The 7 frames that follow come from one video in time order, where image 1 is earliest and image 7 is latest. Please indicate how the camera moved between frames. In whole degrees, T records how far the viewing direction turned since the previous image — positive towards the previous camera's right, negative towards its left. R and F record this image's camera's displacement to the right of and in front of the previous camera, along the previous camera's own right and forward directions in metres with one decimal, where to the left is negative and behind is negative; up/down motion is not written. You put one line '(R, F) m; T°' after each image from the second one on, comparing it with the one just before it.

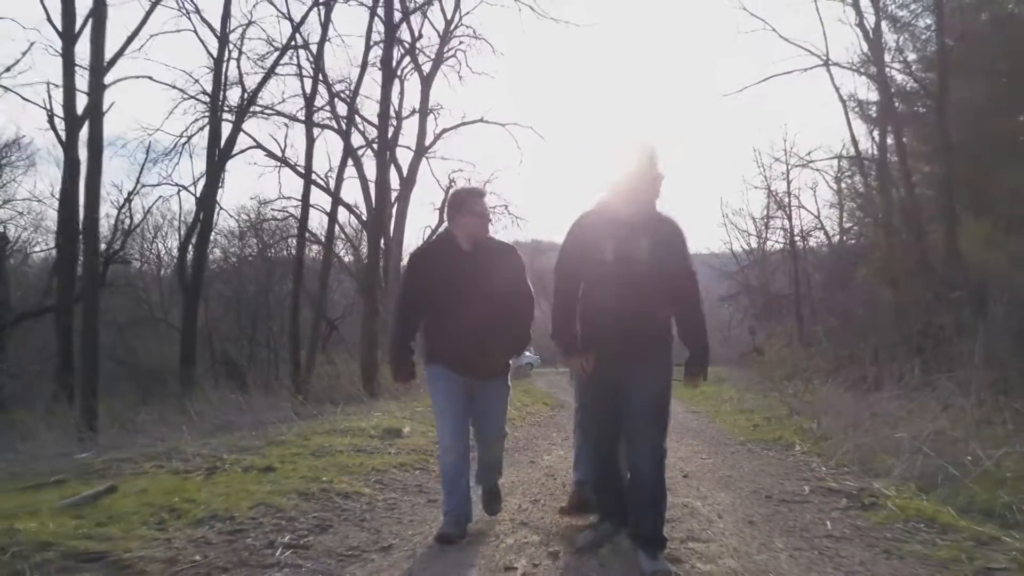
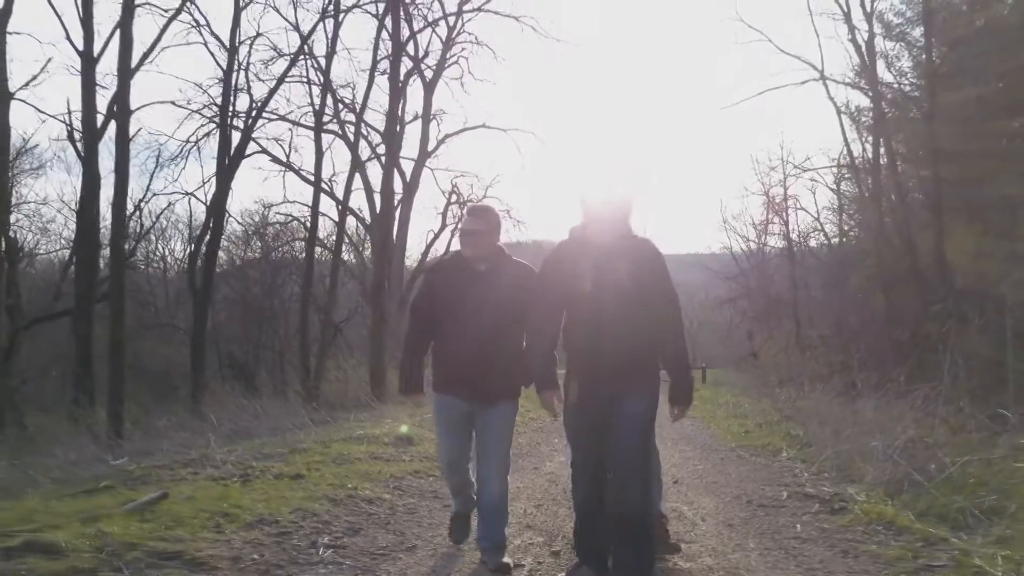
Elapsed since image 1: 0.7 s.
(0.0, -0.6) m; 0°
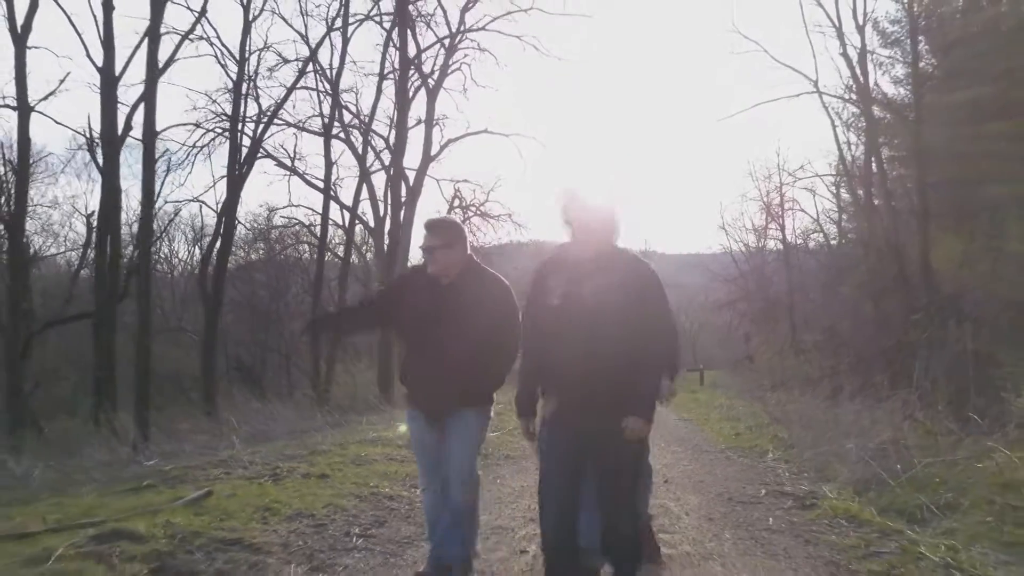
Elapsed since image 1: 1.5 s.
(0.0, -0.6) m; 0°
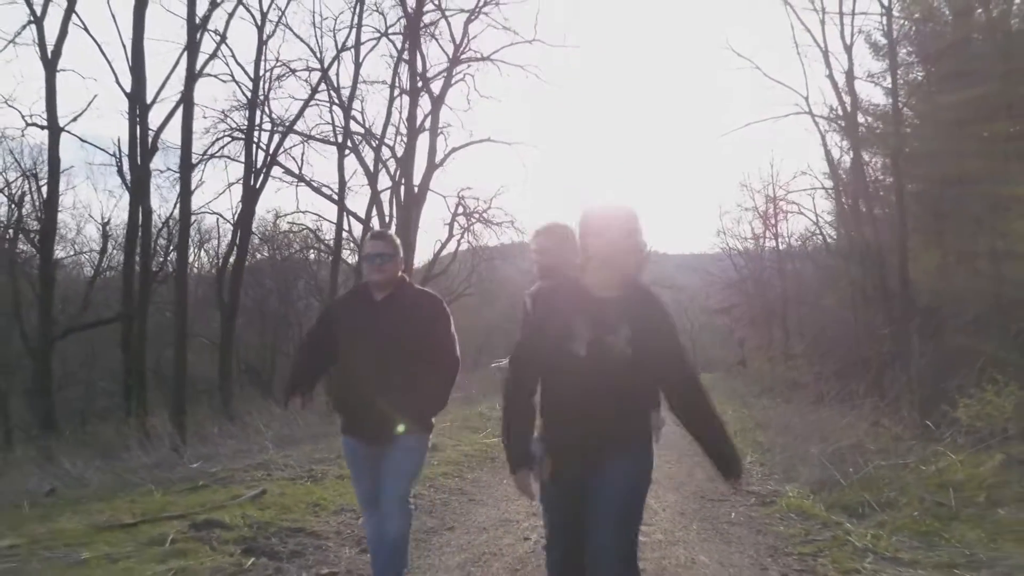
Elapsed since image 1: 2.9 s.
(0.0, -1.1) m; 0°
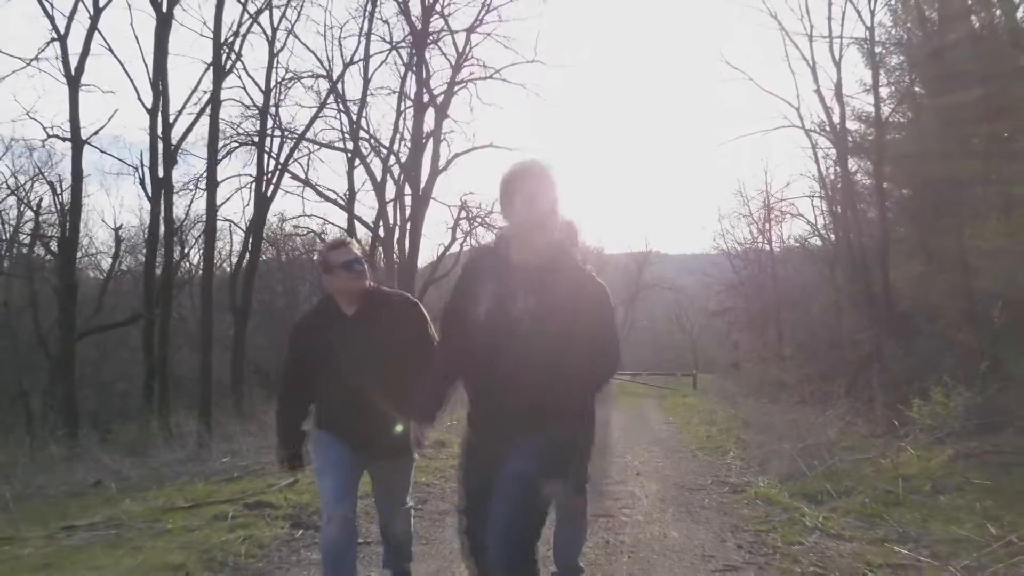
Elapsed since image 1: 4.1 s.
(0.0, -1.0) m; 0°
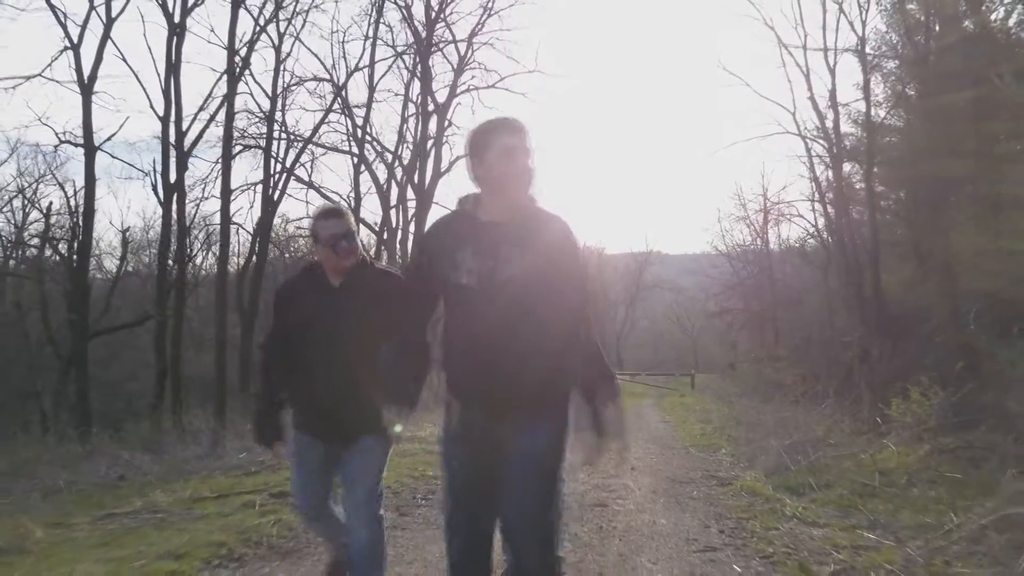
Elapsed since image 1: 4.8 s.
(0.0, -0.6) m; 0°
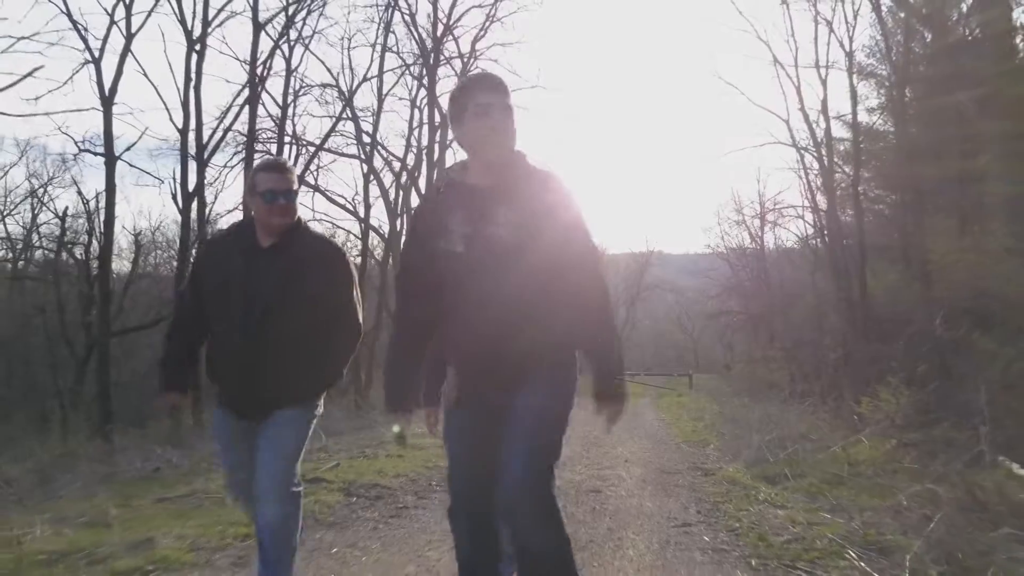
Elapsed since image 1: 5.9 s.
(0.0, -0.9) m; 0°
